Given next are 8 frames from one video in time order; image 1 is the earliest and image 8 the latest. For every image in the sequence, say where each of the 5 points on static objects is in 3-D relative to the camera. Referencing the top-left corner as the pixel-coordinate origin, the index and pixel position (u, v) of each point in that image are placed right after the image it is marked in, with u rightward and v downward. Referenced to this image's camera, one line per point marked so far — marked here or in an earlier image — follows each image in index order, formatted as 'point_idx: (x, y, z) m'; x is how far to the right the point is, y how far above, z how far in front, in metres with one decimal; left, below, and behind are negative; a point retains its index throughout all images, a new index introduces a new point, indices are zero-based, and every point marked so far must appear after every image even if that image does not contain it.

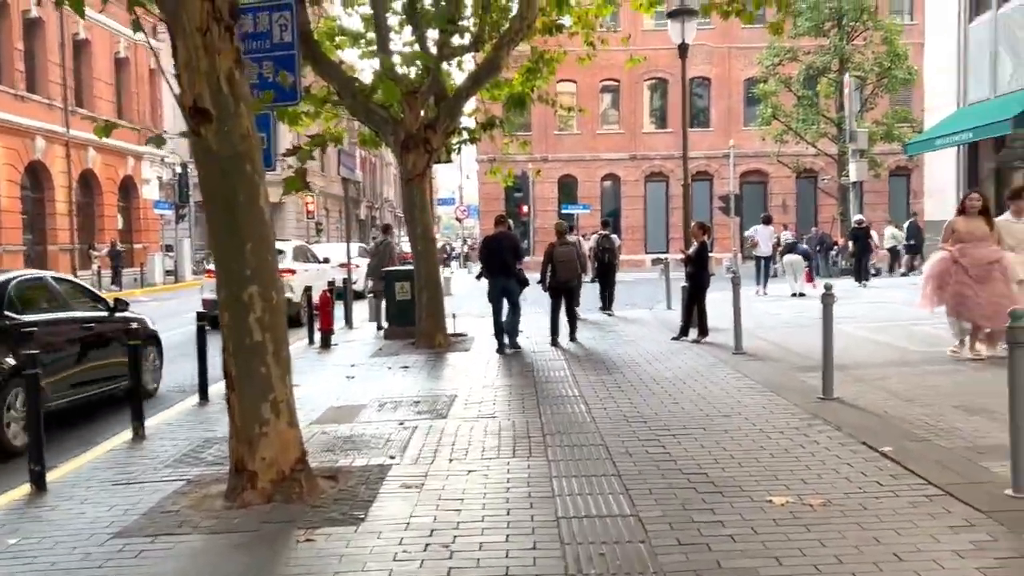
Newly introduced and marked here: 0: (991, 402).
0: (+3.9, -0.9, +7.3) m
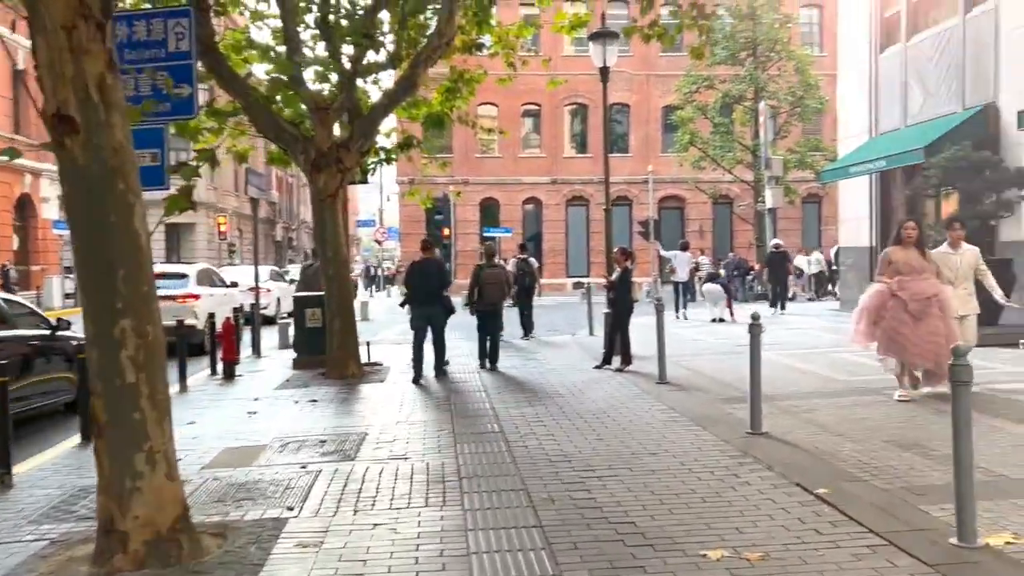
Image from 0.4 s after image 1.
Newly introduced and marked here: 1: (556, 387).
0: (+3.2, -1.2, +7.0) m
1: (+0.6, -1.2, +11.3) m
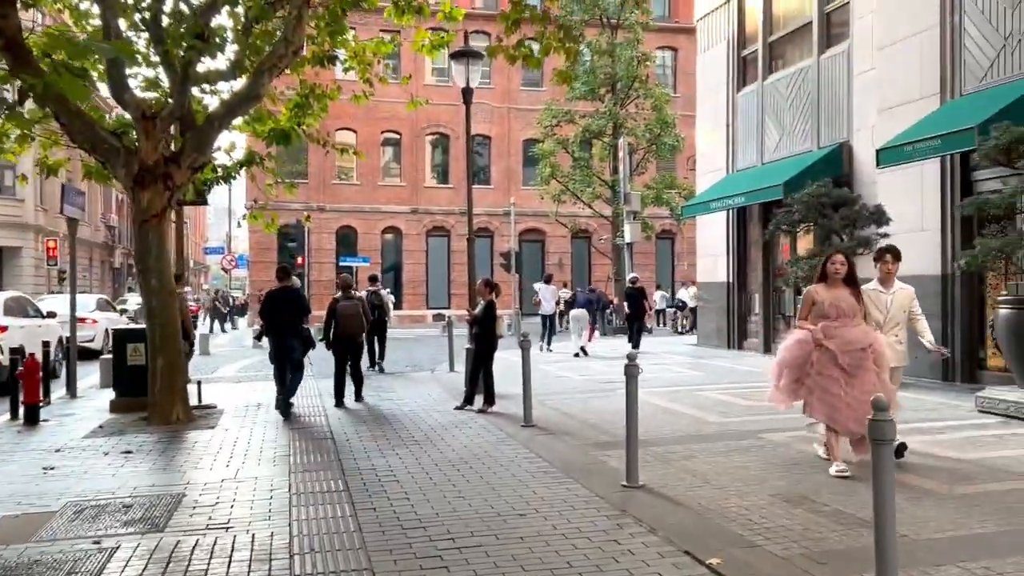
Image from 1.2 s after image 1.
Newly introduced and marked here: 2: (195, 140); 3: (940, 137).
0: (+2.2, -1.5, +6.5) m
1: (-1.1, -1.6, +10.3) m
2: (-3.9, +1.8, +11.1) m
3: (+5.4, +1.9, +11.2) m
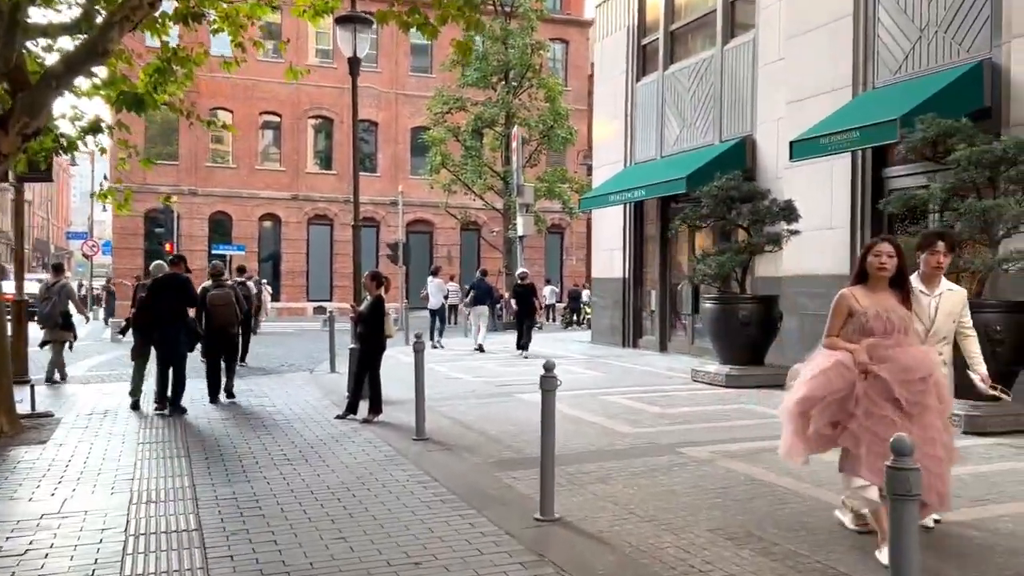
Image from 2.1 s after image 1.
0: (+1.5, -1.5, +5.6) m
1: (-2.2, -1.6, +8.9) m
2: (-5.1, +2.0, +9.3) m
3: (+4.1, +1.9, +10.6) m
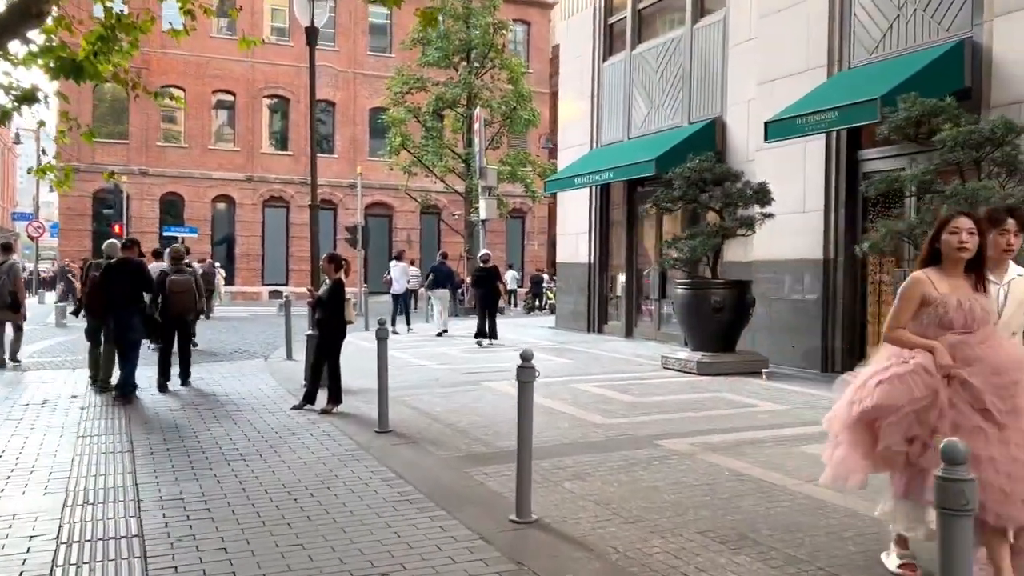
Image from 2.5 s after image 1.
0: (+1.4, -1.4, +5.2) m
1: (-2.5, -1.4, +8.4) m
2: (-5.4, +2.1, +8.6) m
3: (+3.7, +2.1, +10.3) m
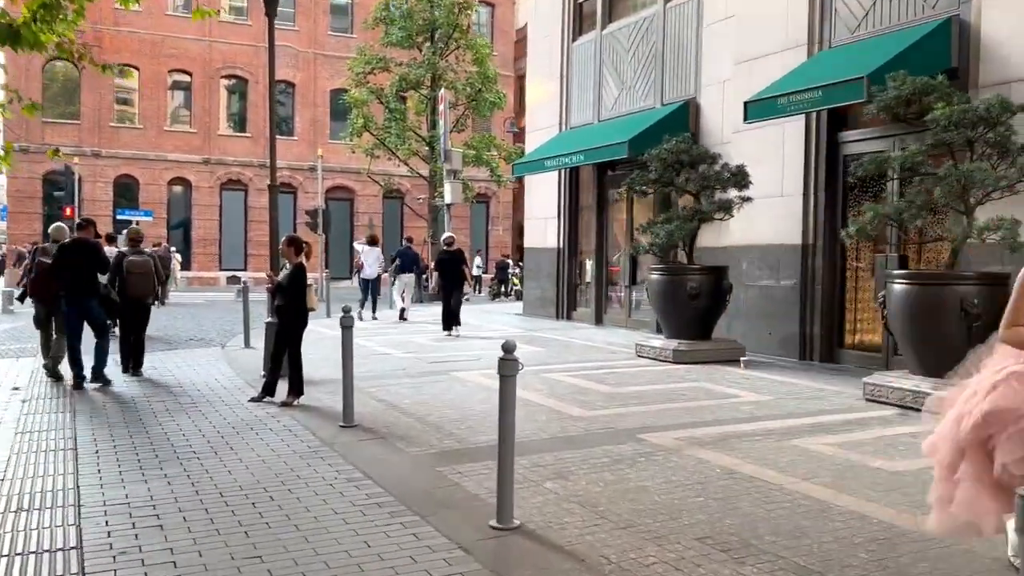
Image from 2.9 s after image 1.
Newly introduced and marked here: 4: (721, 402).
0: (+1.3, -1.3, +4.8) m
1: (-2.8, -1.3, +7.8) m
2: (-5.6, +2.3, +7.8) m
3: (+3.4, +2.2, +9.9) m
4: (+2.0, -1.1, +8.5) m
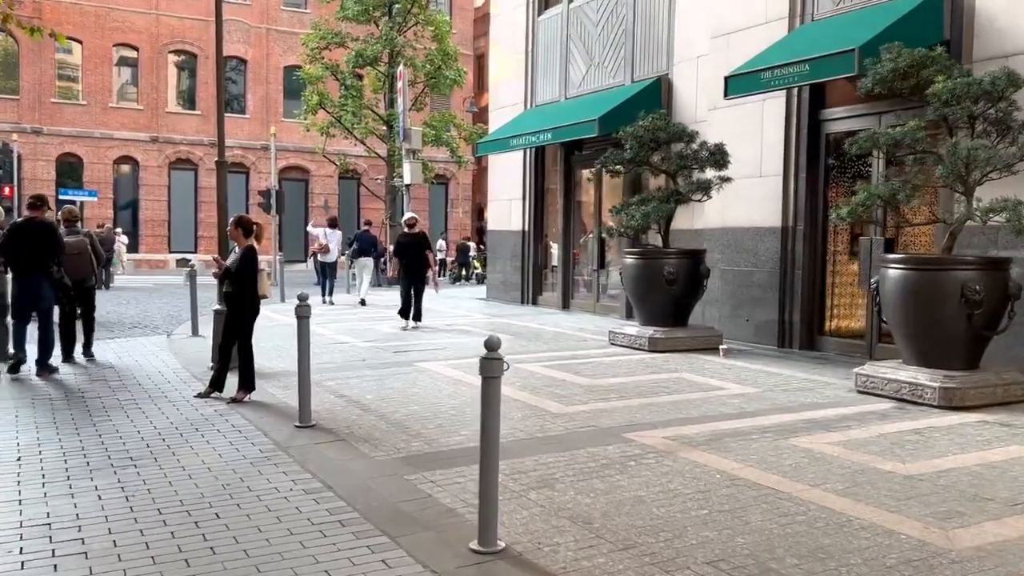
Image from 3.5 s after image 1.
0: (+1.2, -1.2, +4.2) m
1: (-3.0, -1.2, +7.0) m
2: (-5.8, +2.4, +6.9) m
3: (+3.1, +2.4, +9.4) m
4: (+1.7, -1.0, +8.0) m
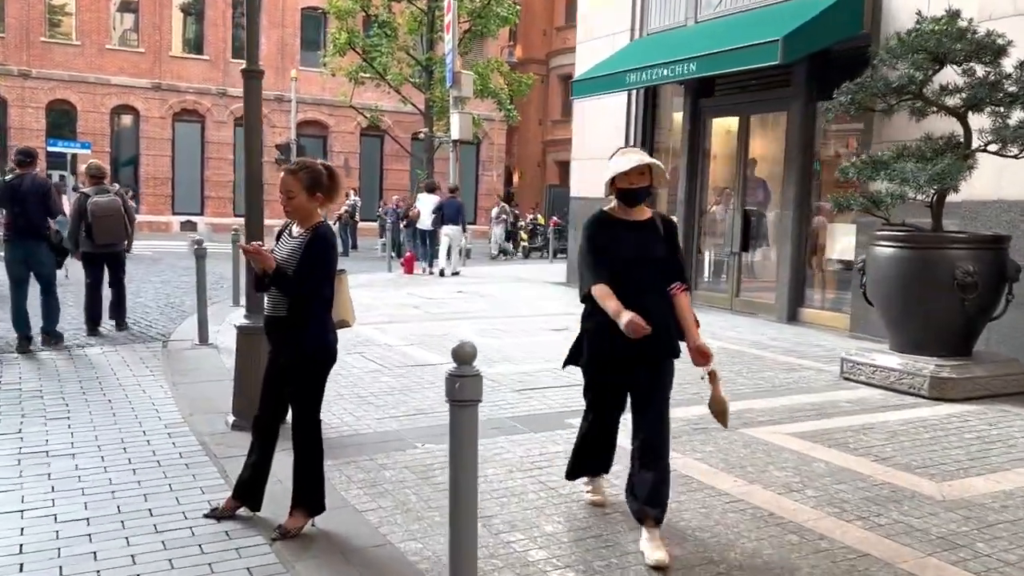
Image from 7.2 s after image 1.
0: (+2.6, -1.6, +0.2) m
1: (-1.5, -1.3, +3.0) m
2: (-4.3, +2.3, +2.7) m
3: (+4.7, +2.2, +5.2) m
4: (+3.2, -1.1, +3.9) m
